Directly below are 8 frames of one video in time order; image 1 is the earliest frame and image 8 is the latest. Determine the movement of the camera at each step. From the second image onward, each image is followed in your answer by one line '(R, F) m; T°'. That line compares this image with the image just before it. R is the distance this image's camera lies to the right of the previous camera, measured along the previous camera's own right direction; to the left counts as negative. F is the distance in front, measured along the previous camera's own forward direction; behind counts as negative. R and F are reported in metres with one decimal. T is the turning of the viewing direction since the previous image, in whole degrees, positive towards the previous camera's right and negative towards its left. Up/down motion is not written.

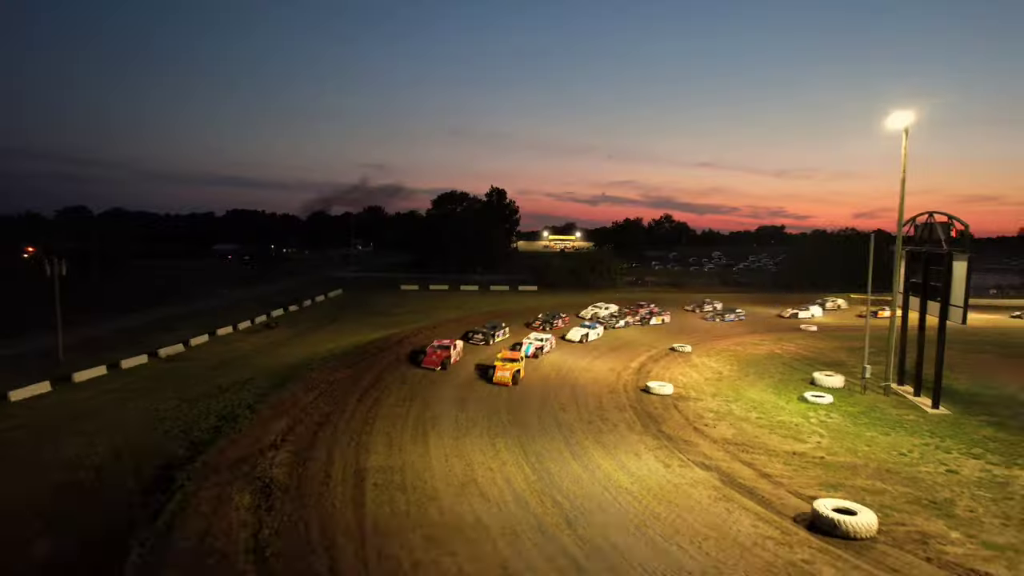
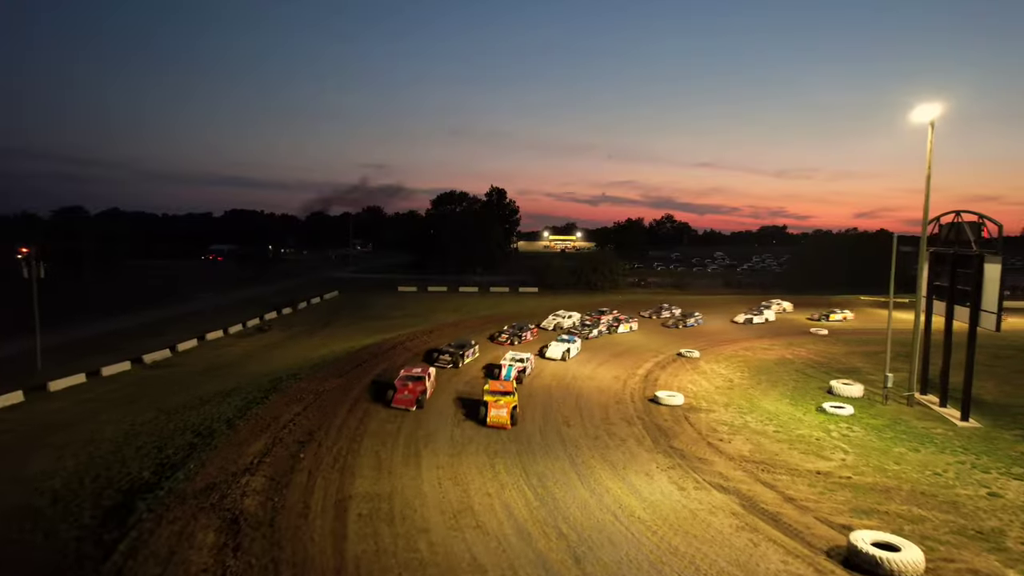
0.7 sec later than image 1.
(0.0, +1.8) m; 0°
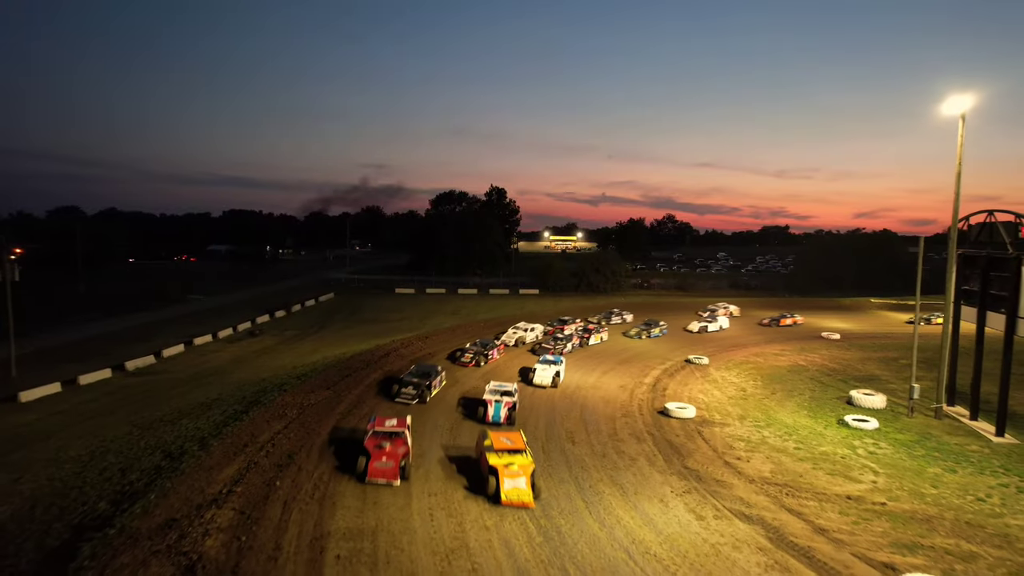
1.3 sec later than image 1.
(0.0, +1.9) m; 0°
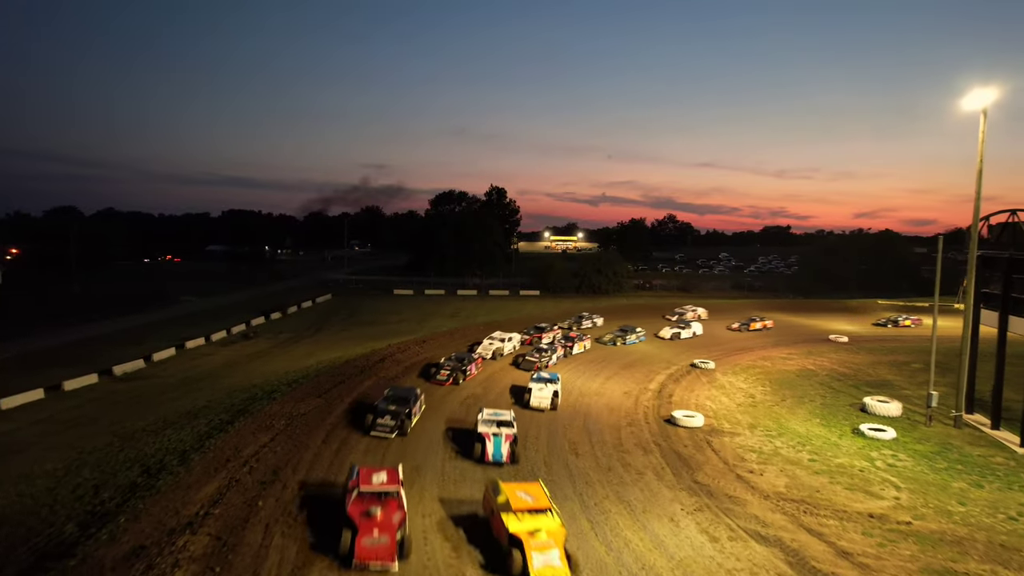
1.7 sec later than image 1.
(0.0, +1.2) m; 0°
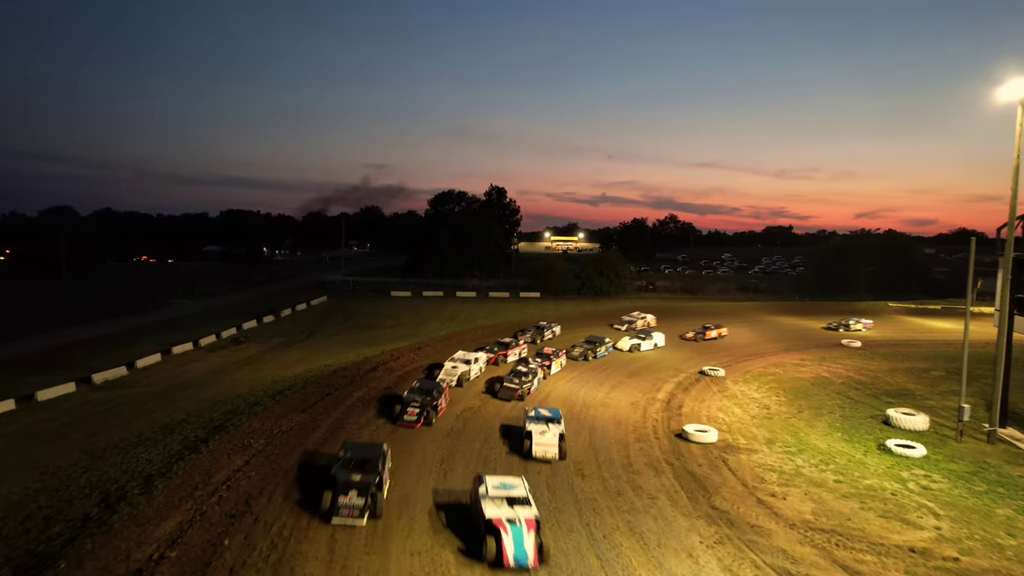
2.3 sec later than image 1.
(0.0, +1.9) m; 0°
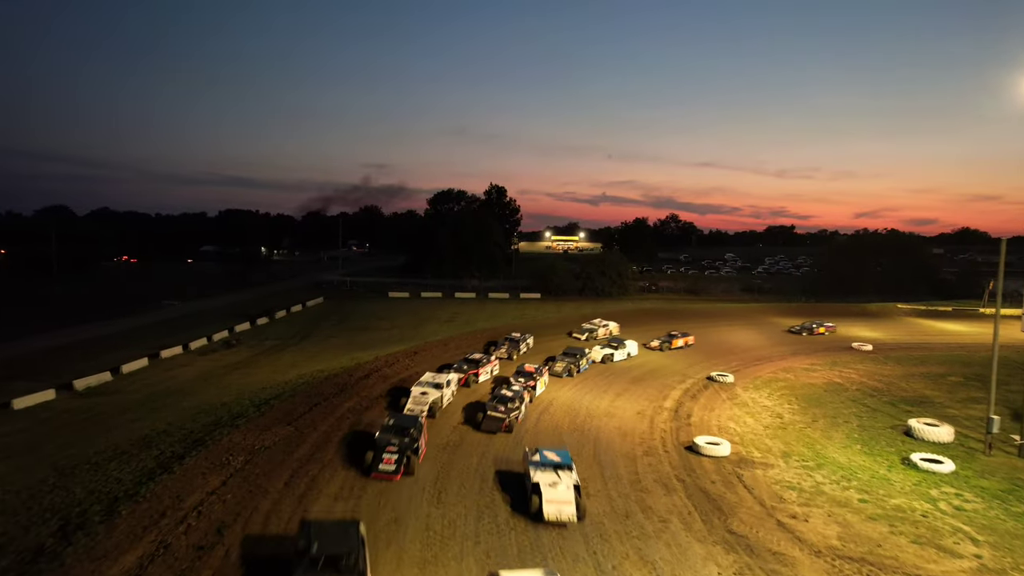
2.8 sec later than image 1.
(0.0, +1.5) m; 0°
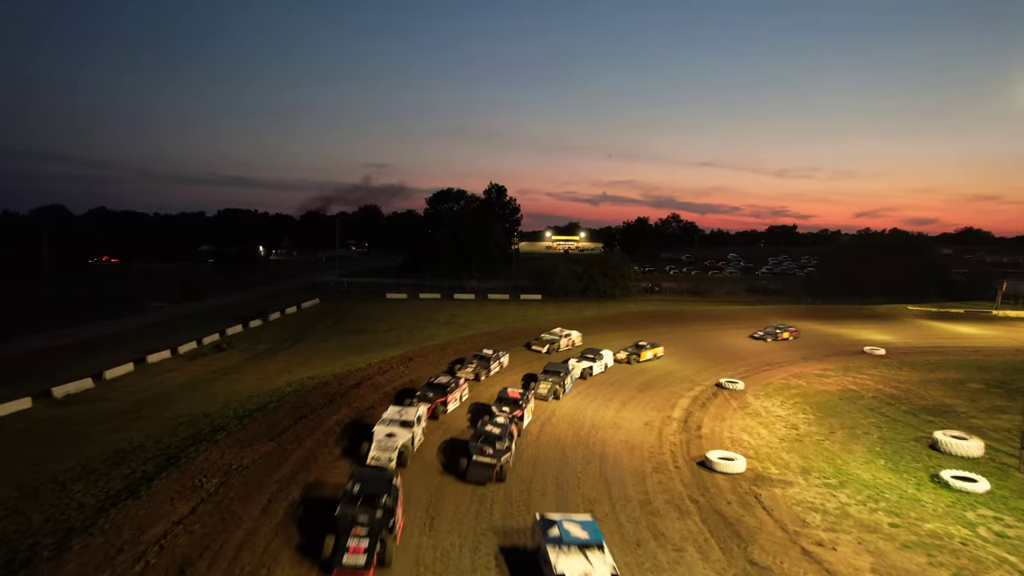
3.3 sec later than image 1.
(0.0, +1.6) m; 0°
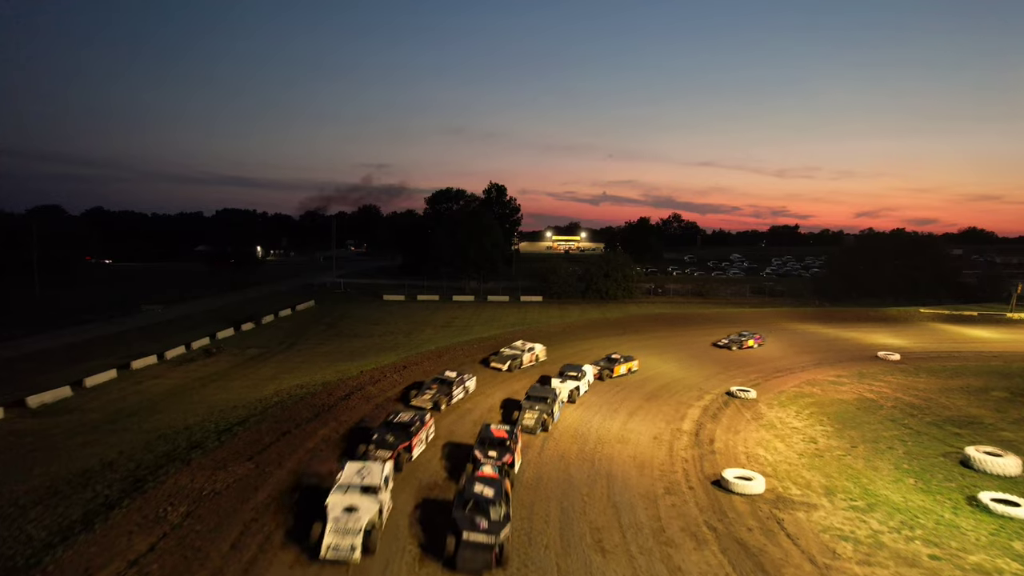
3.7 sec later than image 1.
(0.0, +1.7) m; 0°
